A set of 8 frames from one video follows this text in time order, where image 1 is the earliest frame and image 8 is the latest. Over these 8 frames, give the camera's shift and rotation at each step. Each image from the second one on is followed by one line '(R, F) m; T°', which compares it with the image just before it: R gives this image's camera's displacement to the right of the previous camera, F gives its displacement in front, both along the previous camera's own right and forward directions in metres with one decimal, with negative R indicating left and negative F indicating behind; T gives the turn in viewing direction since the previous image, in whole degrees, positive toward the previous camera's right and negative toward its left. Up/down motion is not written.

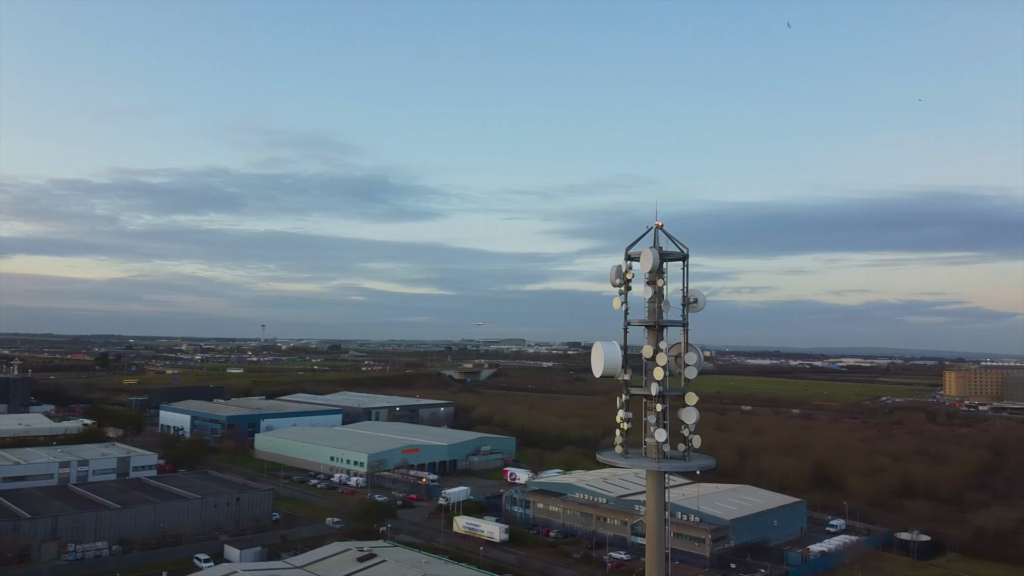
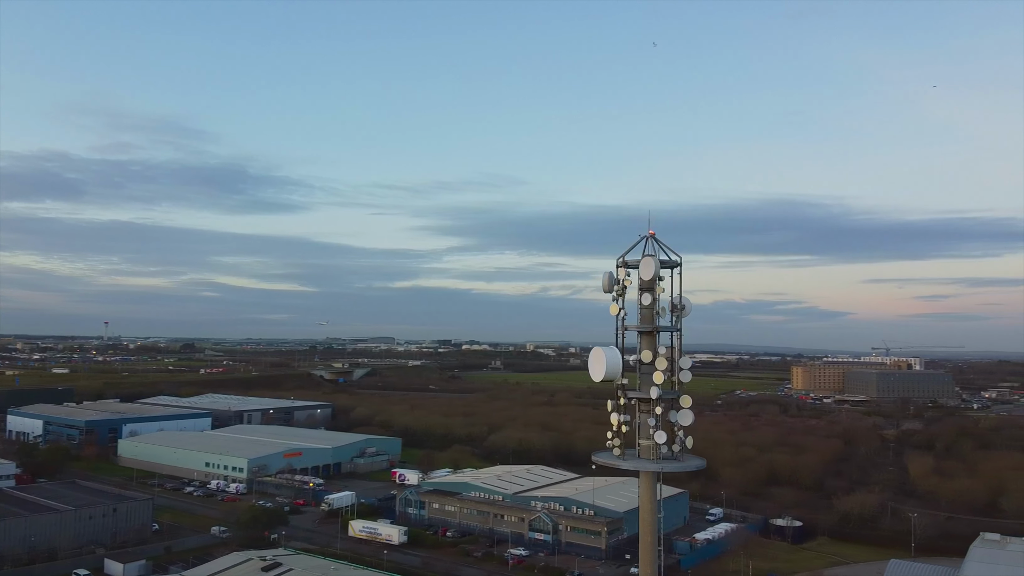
(-1.2, +0.1) m; +10°
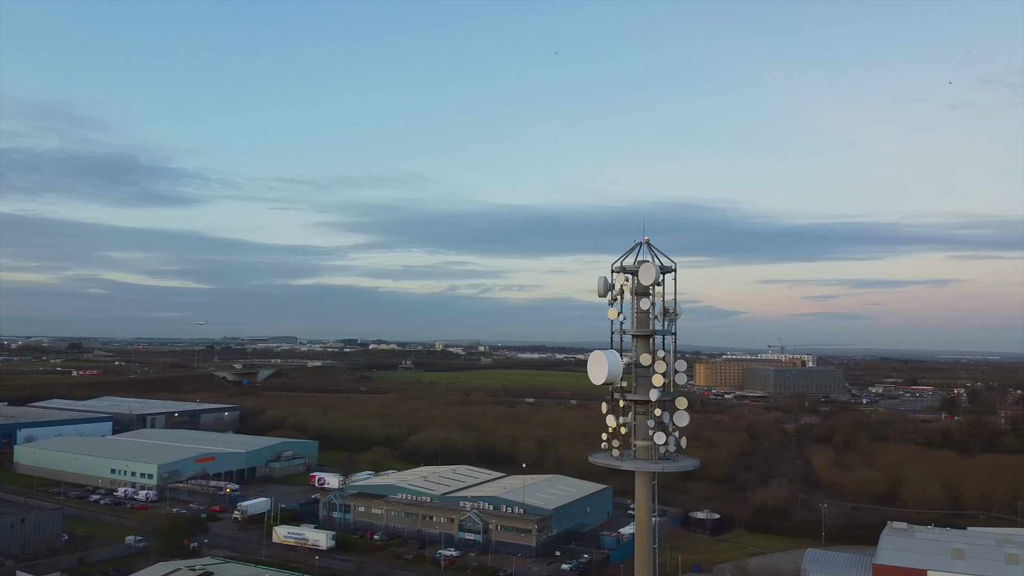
(-0.9, 0.0) m; +7°
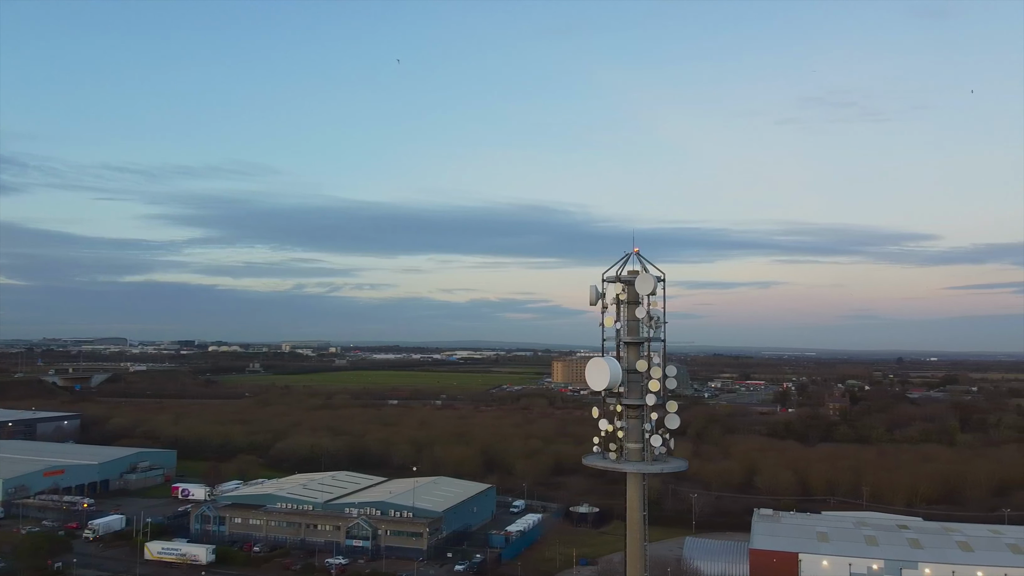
(-1.4, +0.1) m; +11°
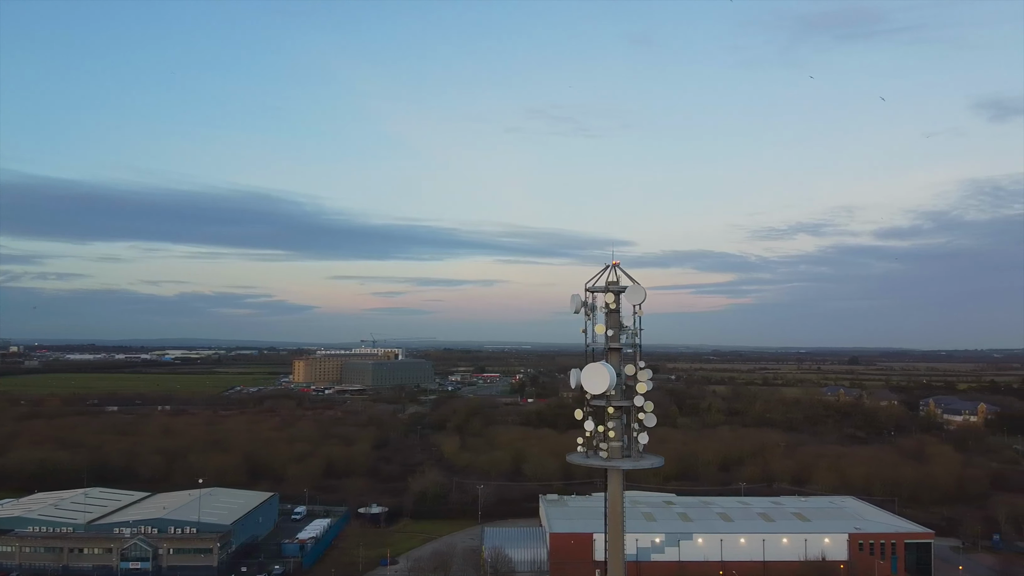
(-2.7, +0.3) m; +20°
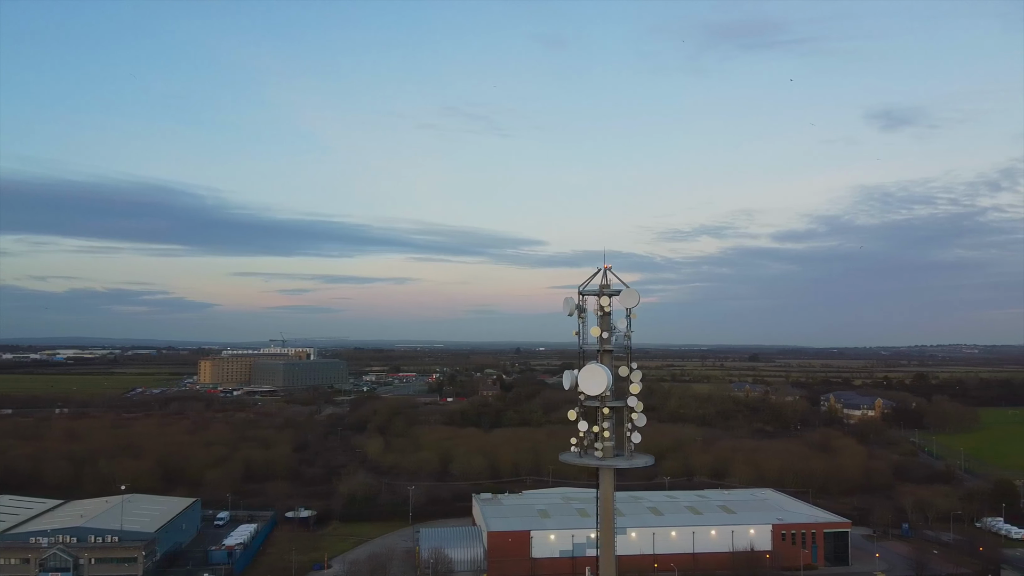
(-0.9, 0.0) m; +7°
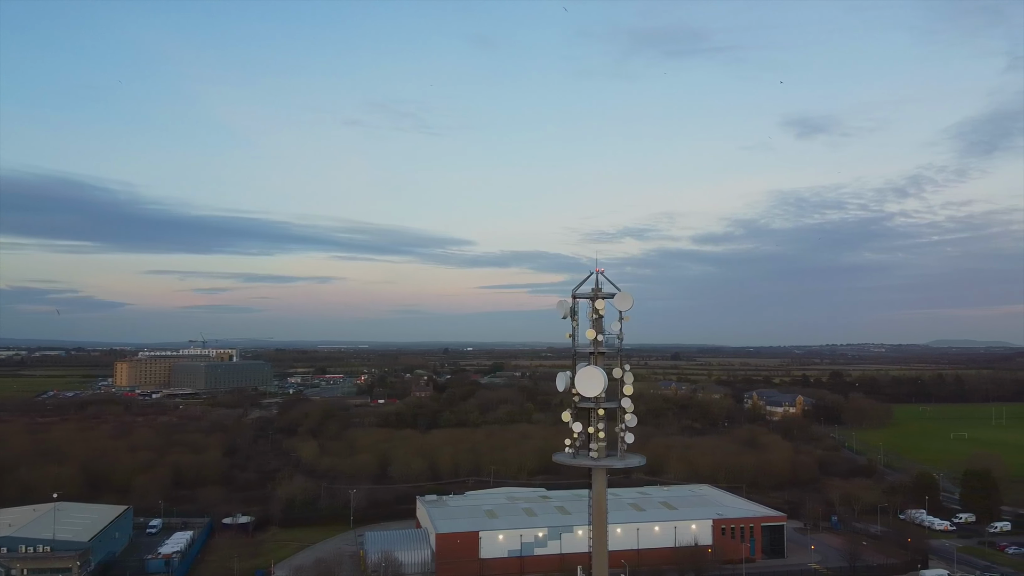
(-0.8, 0.0) m; +6°
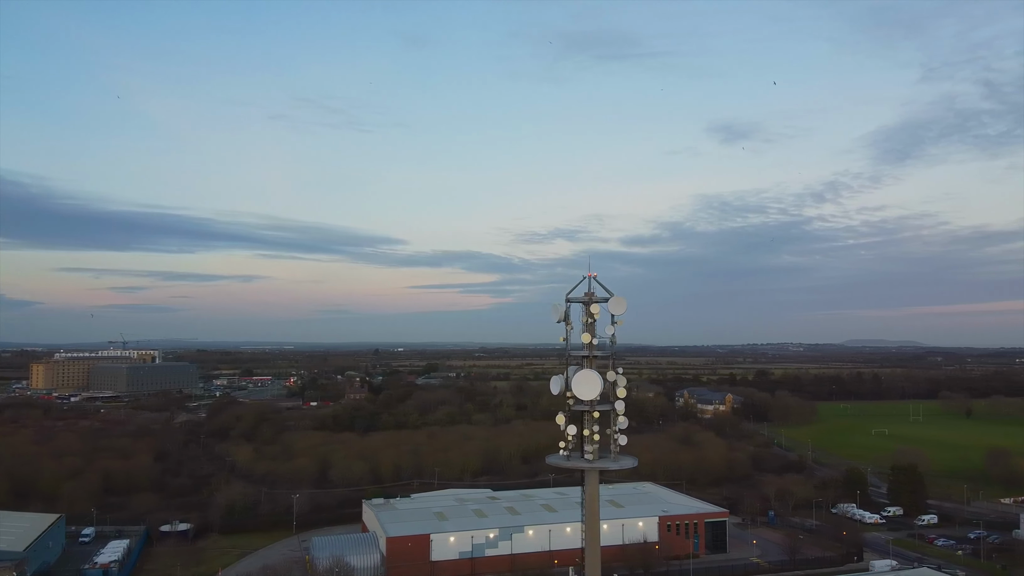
(-0.7, 0.0) m; +5°
